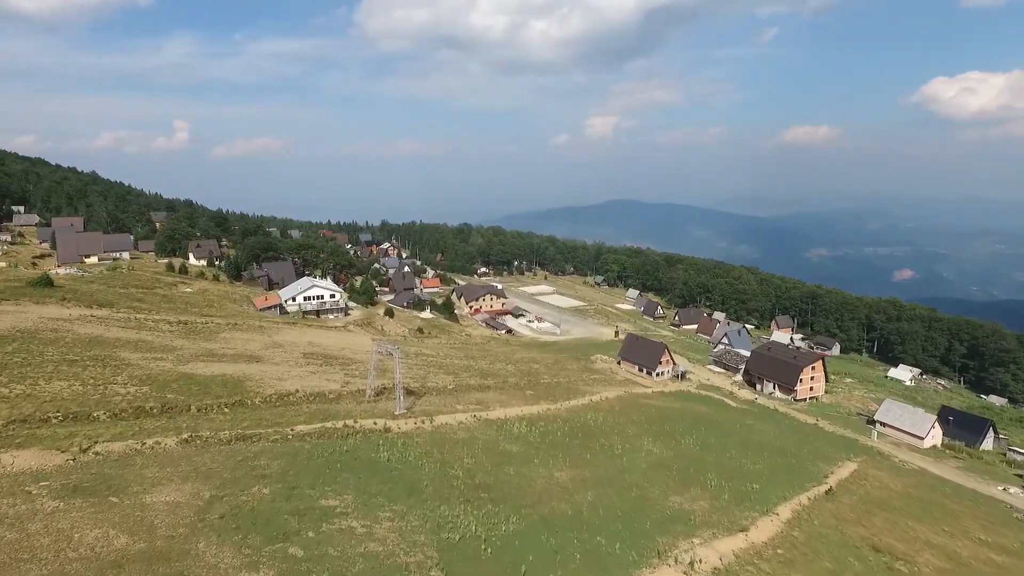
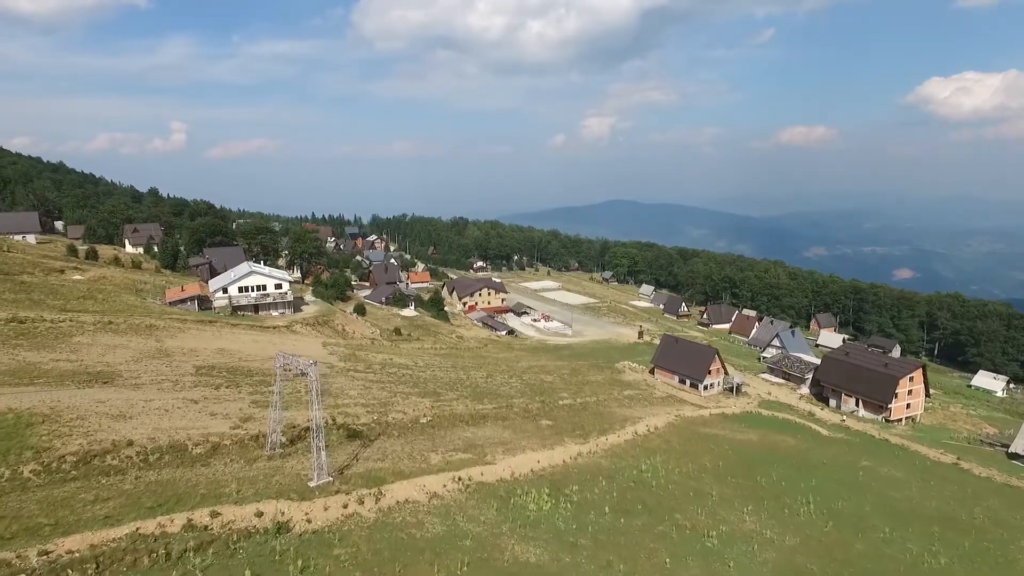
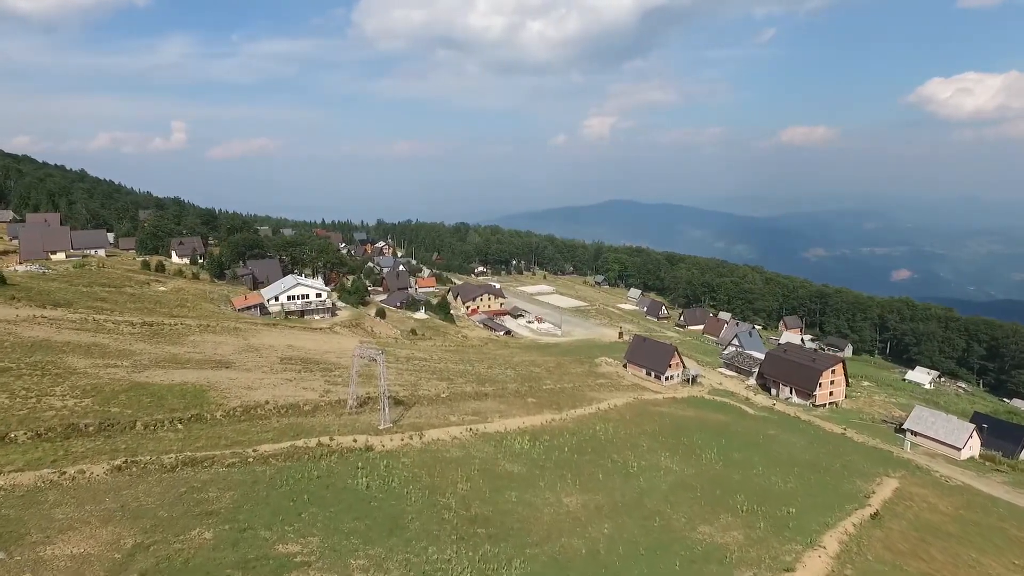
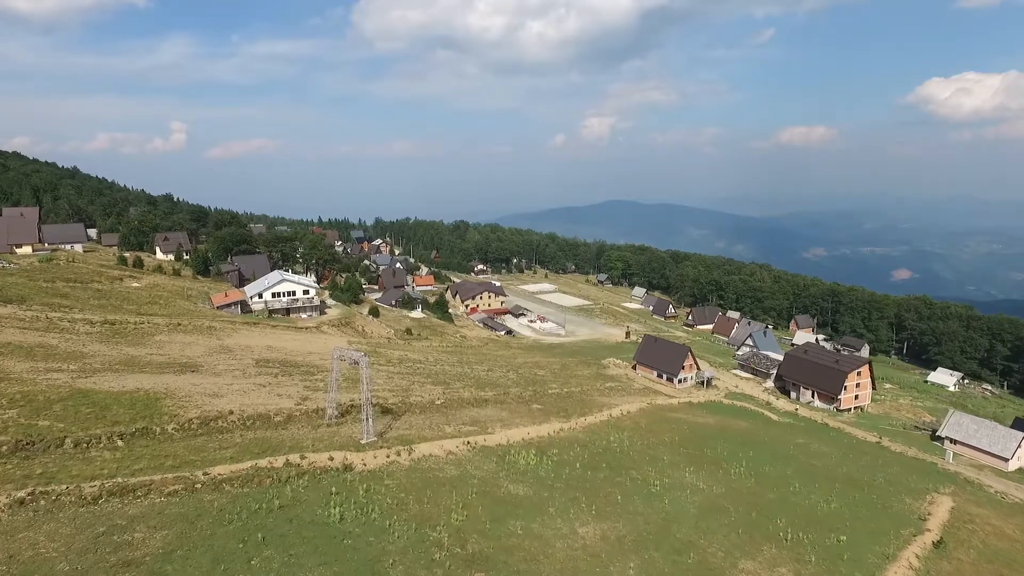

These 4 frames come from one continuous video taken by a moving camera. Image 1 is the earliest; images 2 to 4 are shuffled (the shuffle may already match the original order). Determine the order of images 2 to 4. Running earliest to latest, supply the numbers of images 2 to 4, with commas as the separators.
3, 4, 2
